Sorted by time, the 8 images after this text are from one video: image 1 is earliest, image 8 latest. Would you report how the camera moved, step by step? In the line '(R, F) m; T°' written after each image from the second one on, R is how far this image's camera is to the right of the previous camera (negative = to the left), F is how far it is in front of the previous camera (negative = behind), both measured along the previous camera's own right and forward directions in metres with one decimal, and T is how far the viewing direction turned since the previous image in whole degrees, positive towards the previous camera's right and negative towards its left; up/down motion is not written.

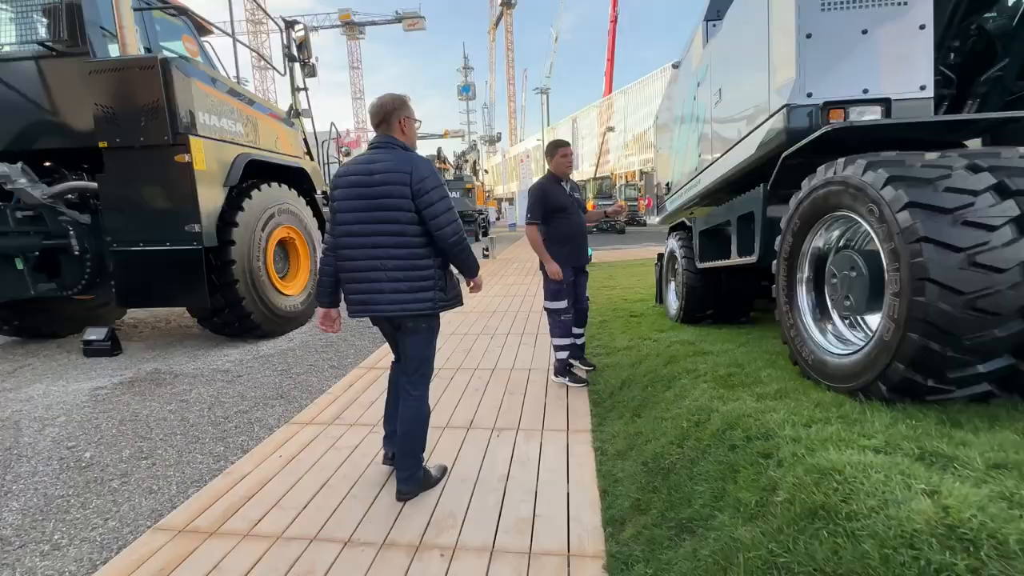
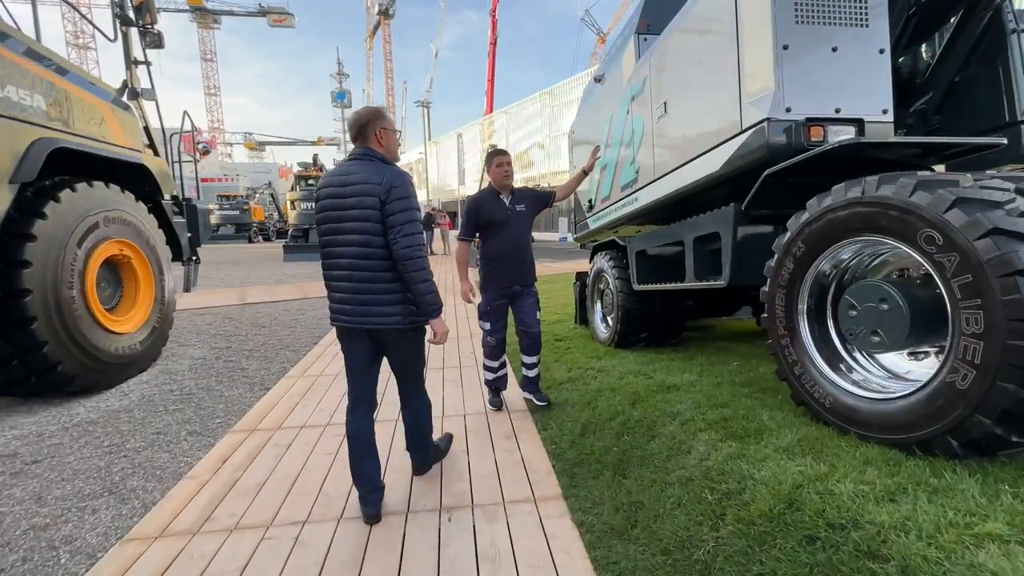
(-0.4, +0.8) m; +15°
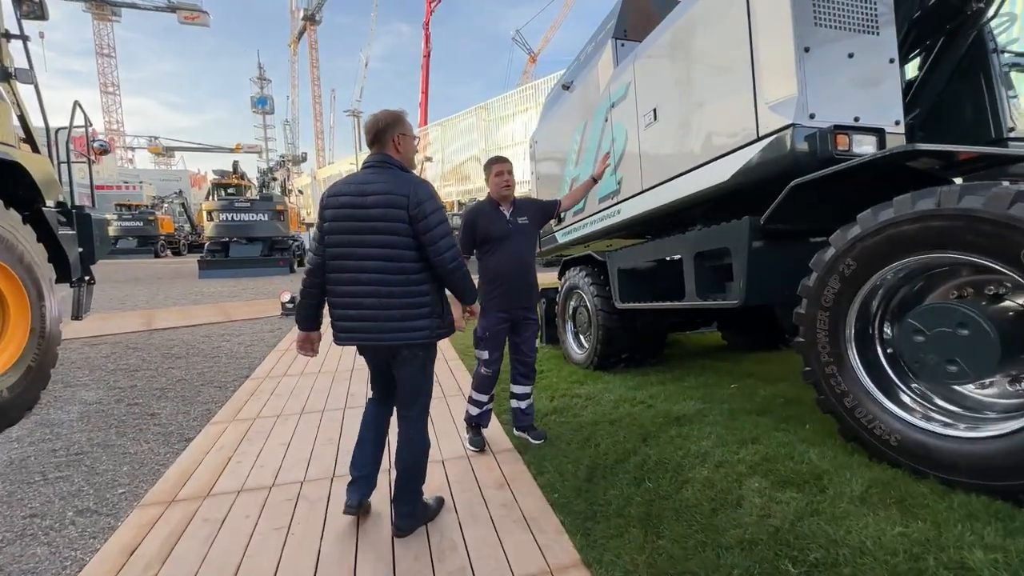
(-0.4, +0.5) m; +8°
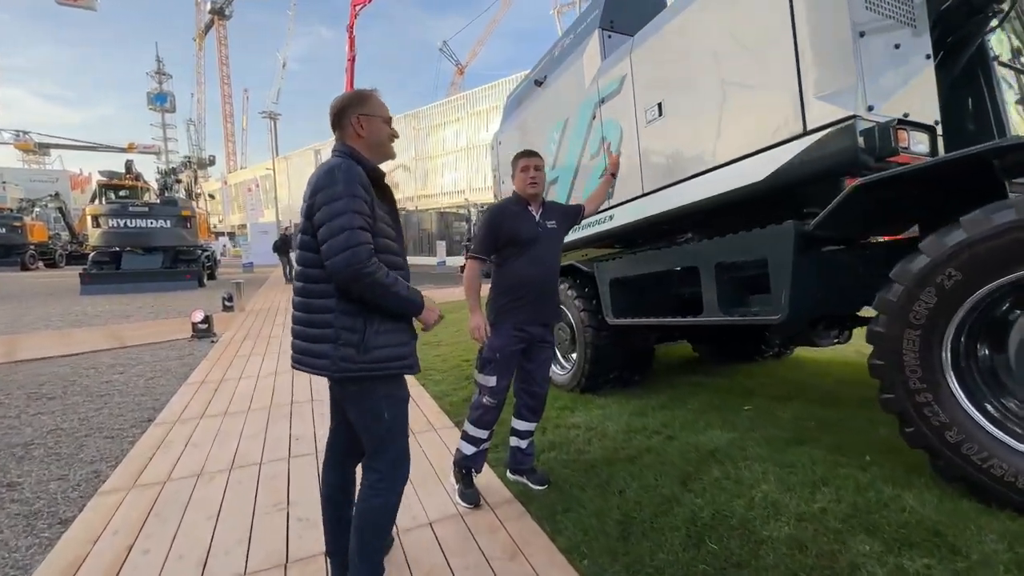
(-0.4, +0.6) m; +9°
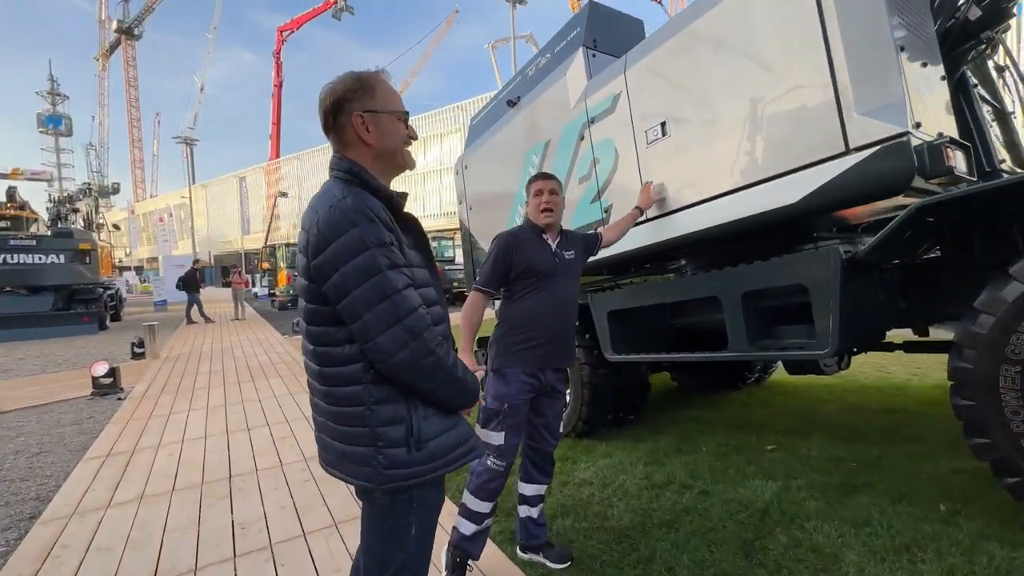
(-0.4, +0.5) m; +8°
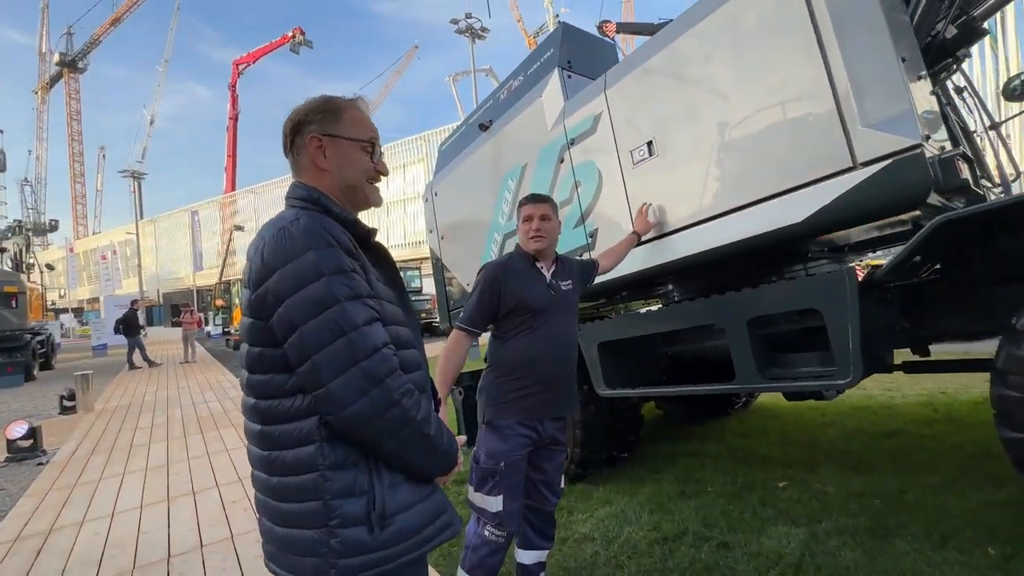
(-0.1, +0.3) m; +4°
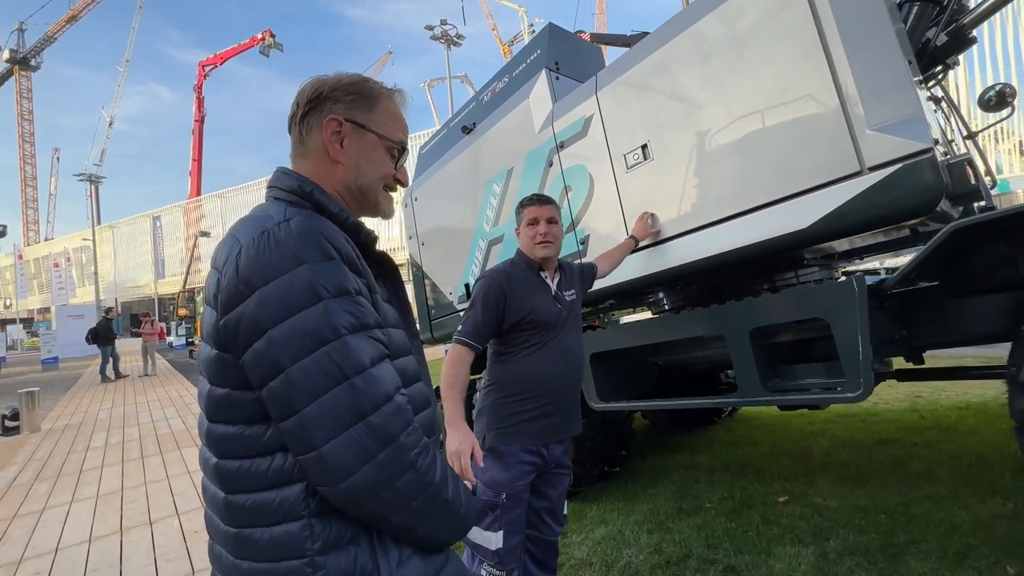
(-0.1, +0.2) m; +3°
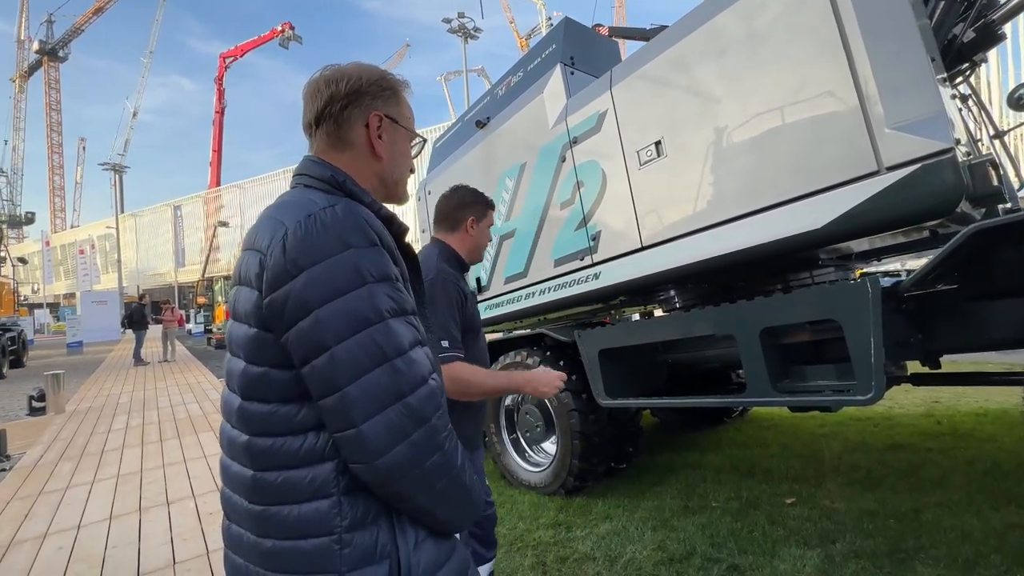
(0.0, 0.0) m; -2°
